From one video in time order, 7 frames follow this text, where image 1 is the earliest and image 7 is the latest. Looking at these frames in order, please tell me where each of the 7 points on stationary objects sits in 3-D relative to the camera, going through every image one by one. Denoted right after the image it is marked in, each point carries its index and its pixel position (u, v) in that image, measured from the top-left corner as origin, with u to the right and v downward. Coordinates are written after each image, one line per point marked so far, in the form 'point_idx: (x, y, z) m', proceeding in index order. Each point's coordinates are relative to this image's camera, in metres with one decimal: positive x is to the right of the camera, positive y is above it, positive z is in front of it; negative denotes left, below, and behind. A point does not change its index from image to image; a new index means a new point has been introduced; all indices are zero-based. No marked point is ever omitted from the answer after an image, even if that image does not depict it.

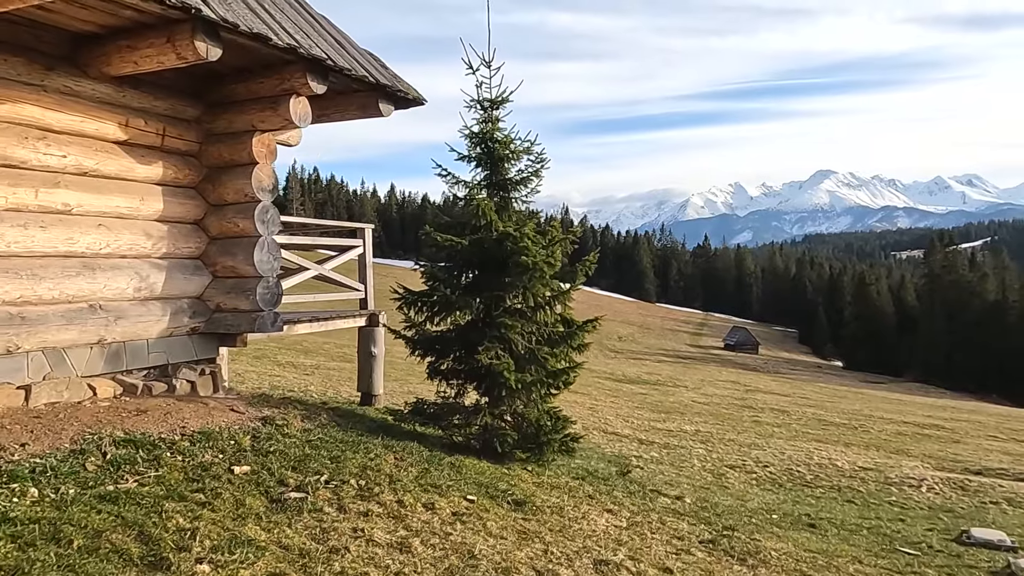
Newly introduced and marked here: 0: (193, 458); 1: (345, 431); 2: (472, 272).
0: (-2.5, -1.3, +5.9) m
1: (-1.7, -1.5, +7.8) m
2: (-0.5, +0.2, +8.9) m
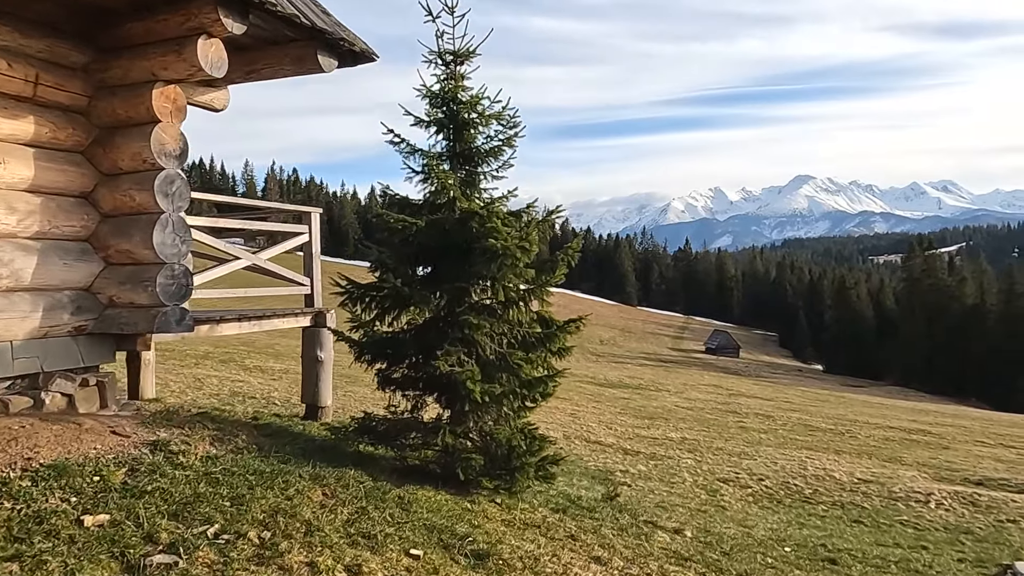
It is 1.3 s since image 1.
0: (-2.7, -1.2, +4.2) m
1: (-2.0, -1.4, +6.2) m
2: (-0.8, +0.3, +7.4) m
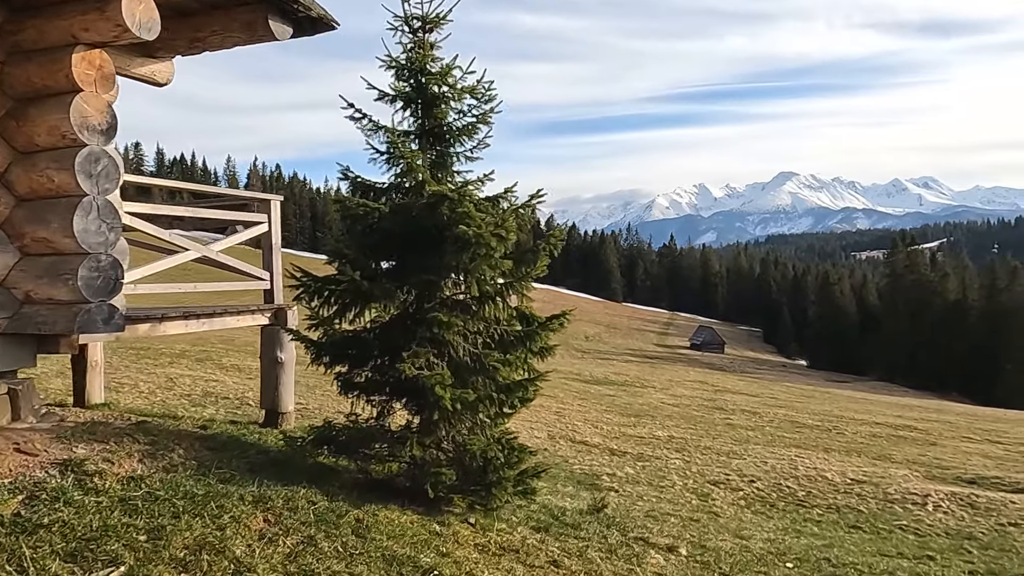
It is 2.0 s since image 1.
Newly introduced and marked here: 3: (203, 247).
0: (-2.9, -1.2, +3.4) m
1: (-2.2, -1.3, +5.4) m
2: (-1.0, +0.3, +6.6) m
3: (-3.3, +0.4, +8.0) m
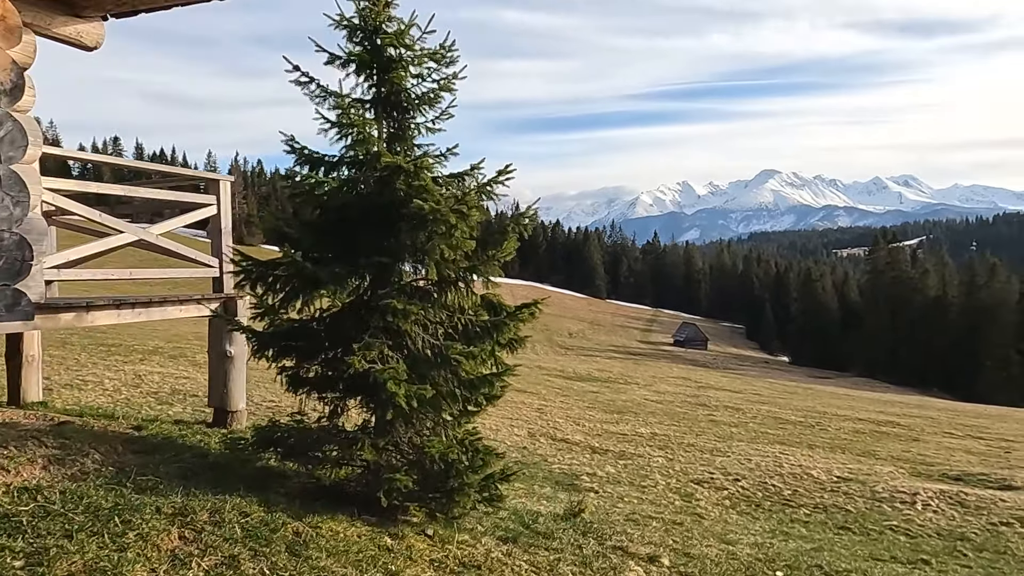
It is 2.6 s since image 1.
0: (-3.1, -1.1, +2.7) m
1: (-2.5, -1.2, +4.7) m
2: (-1.3, +0.4, +5.9) m
3: (-3.6, +0.6, +7.3) m
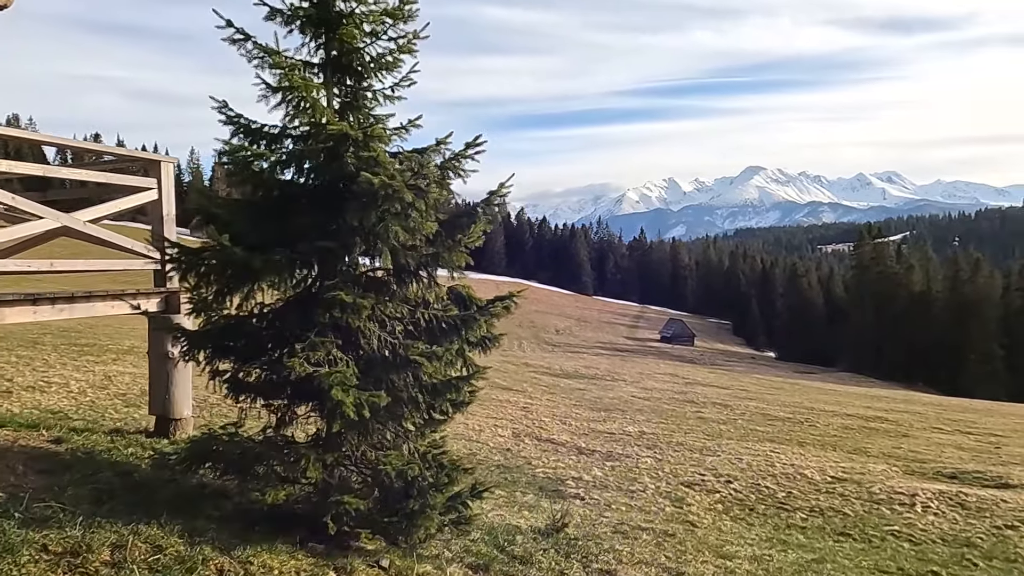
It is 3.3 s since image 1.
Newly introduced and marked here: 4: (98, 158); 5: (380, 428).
0: (-3.2, -1.0, +1.9) m
1: (-2.6, -1.2, +3.9) m
2: (-1.5, +0.5, +5.1) m
3: (-3.8, +0.6, +6.5) m
4: (-4.3, +1.3, +7.8) m
5: (-0.9, -0.9, +5.0) m
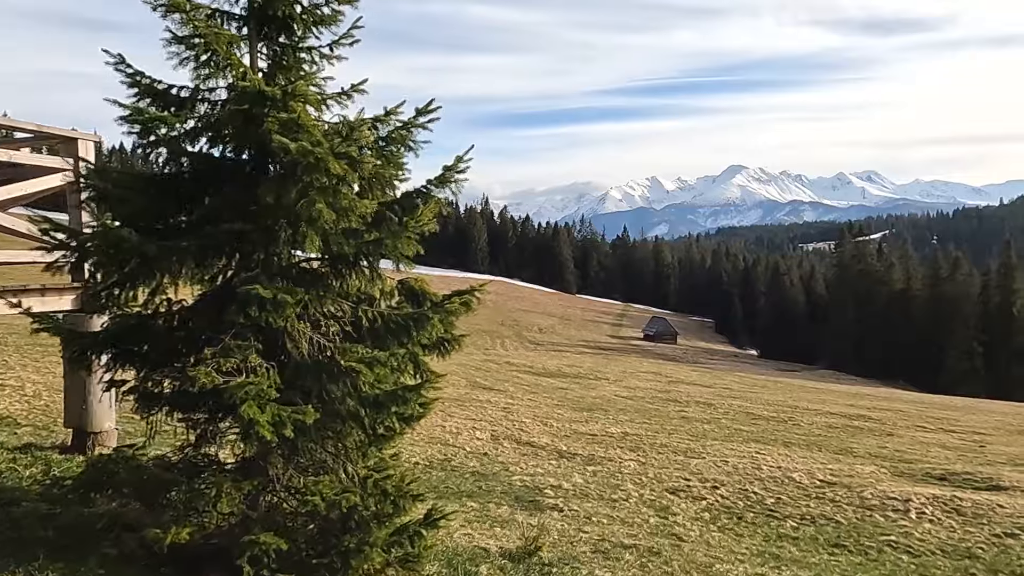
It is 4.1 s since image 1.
0: (-3.4, -1.0, +1.0) m
1: (-2.8, -1.1, +3.0) m
2: (-1.7, +0.5, +4.3) m
3: (-4.1, +0.7, +5.6) m
4: (-4.6, +1.4, +6.9) m
5: (-1.1, -0.9, +4.2) m
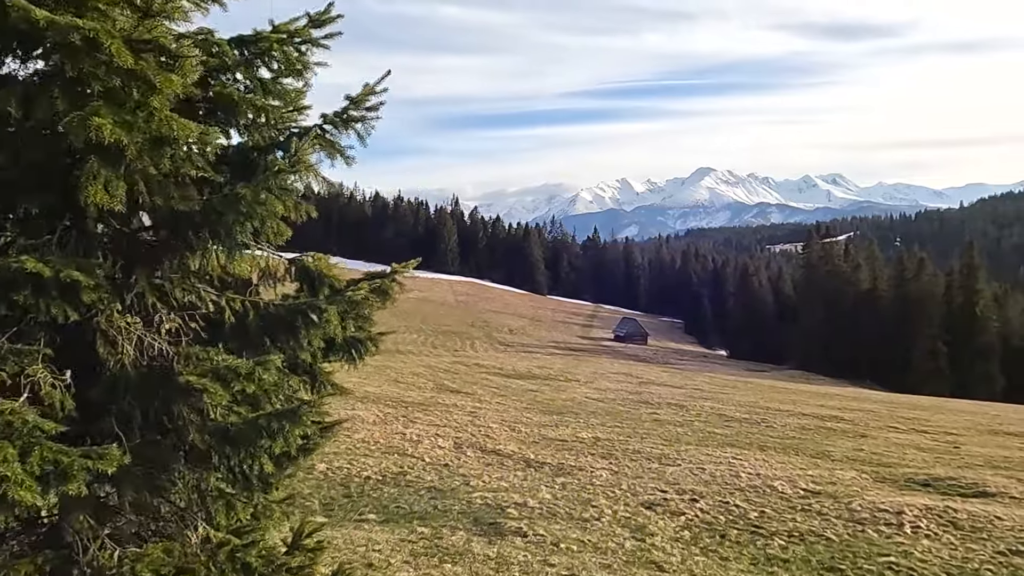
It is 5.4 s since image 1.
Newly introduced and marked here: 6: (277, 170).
0: (-3.6, -0.9, -0.4) m
1: (-3.1, -1.0, +1.6) m
2: (-2.0, +0.6, +2.9) m
3: (-4.4, +0.7, +4.1) m
4: (-5.0, +1.5, +5.4) m
5: (-1.4, -0.8, +2.8) m
6: (-0.9, +0.5, +3.0) m
